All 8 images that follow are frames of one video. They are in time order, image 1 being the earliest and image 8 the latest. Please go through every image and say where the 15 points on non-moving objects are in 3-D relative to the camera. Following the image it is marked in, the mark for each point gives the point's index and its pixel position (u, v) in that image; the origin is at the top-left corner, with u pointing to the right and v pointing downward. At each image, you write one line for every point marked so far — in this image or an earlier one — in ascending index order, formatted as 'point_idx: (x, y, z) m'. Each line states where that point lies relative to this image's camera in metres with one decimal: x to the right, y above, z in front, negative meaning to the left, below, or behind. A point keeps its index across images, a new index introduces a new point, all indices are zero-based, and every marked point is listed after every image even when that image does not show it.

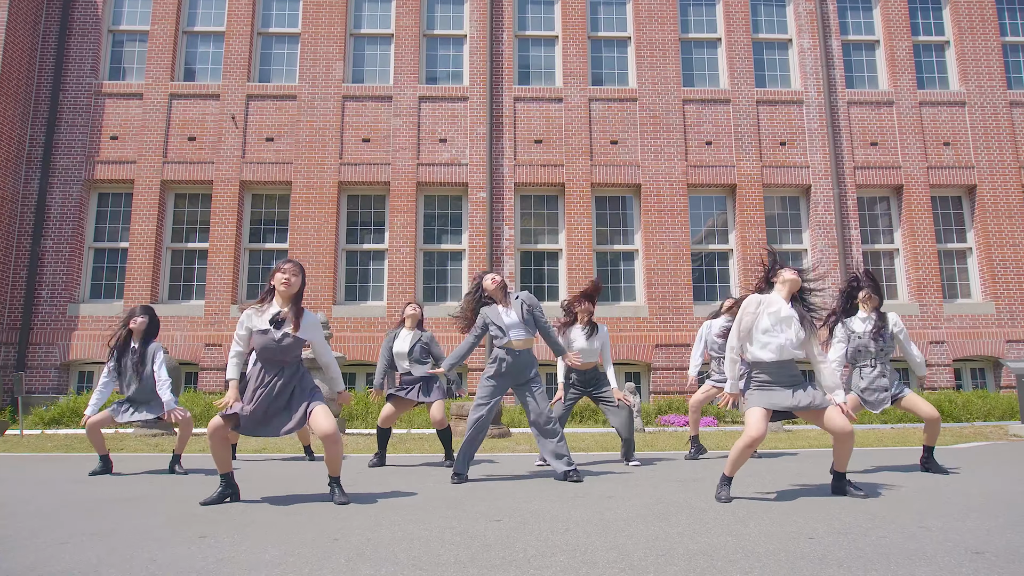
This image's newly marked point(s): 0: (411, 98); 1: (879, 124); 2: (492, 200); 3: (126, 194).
0: (-2.2, +4.2, +16.3) m
1: (+8.2, +3.7, +16.5) m
2: (-0.4, +1.9, +15.9) m
3: (-8.4, +2.0, +16.1) m
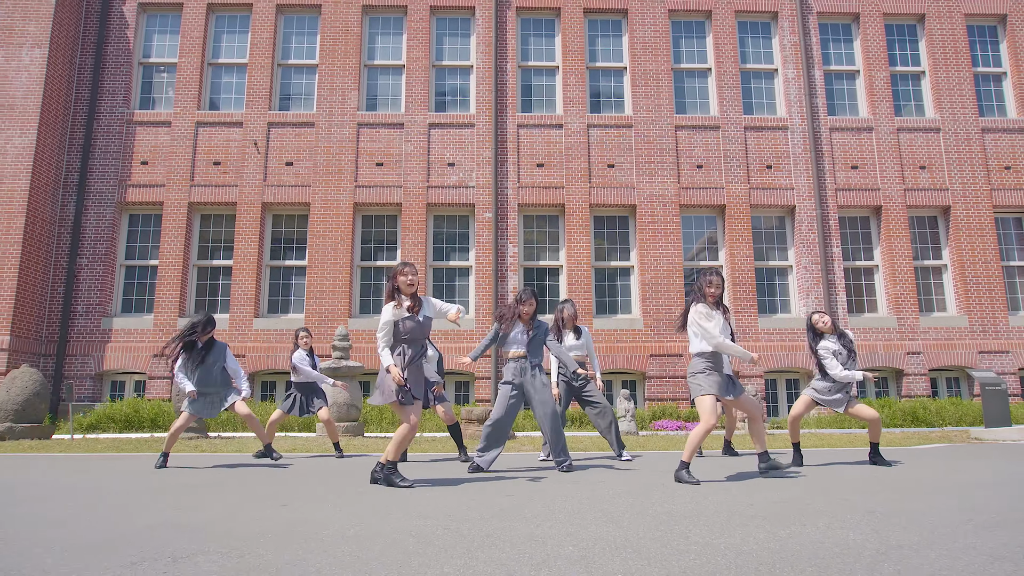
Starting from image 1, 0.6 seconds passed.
0: (-2.1, +3.9, +17.4) m
1: (+8.3, +3.3, +17.7) m
2: (-0.3, +1.6, +17.0) m
3: (-8.3, +1.7, +17.2) m
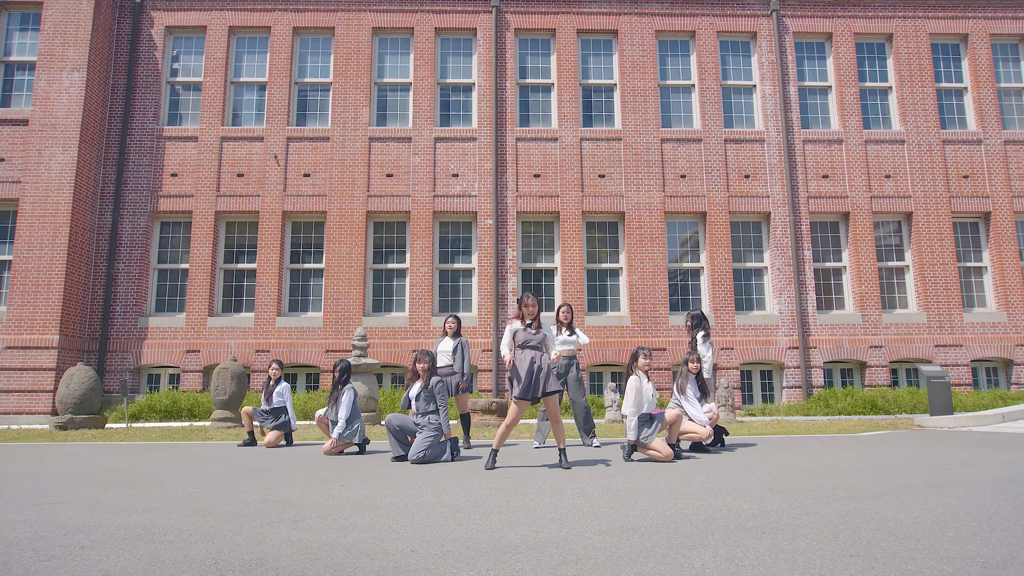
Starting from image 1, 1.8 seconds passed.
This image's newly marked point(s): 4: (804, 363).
0: (-2.2, +3.8, +19.0) m
1: (+8.3, +3.4, +19.2) m
2: (-0.4, +1.6, +18.6) m
3: (-8.3, +1.7, +18.8) m
4: (+7.2, -1.9, +18.3) m
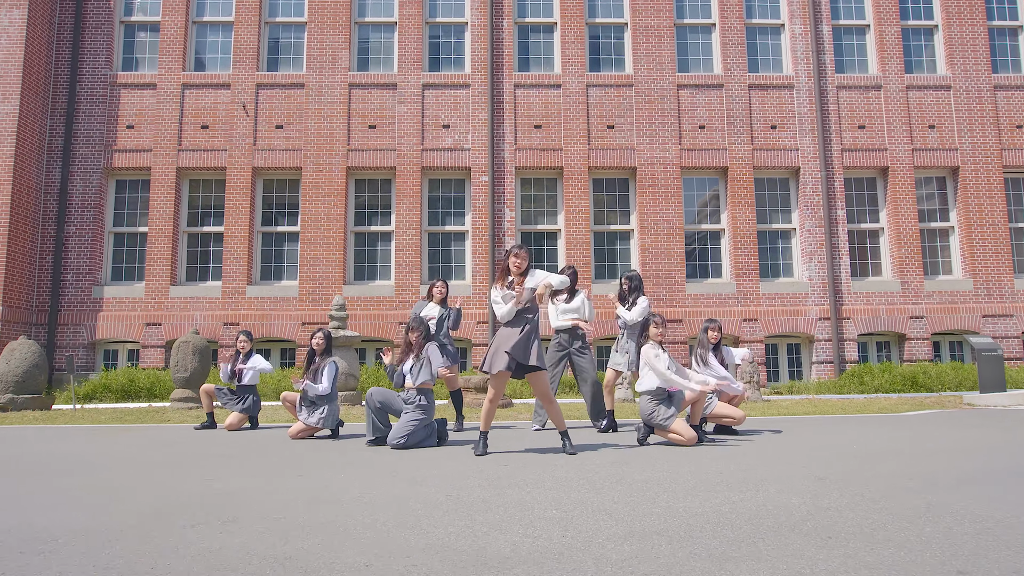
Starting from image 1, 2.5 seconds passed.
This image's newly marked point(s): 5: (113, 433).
0: (-2.2, +4.6, +16.9) m
1: (+8.2, +4.2, +17.1) m
2: (-0.4, +2.4, +16.6) m
3: (-8.4, +2.5, +16.8) m
4: (+7.2, -1.1, +16.4) m
5: (-6.6, -2.4, +12.2) m
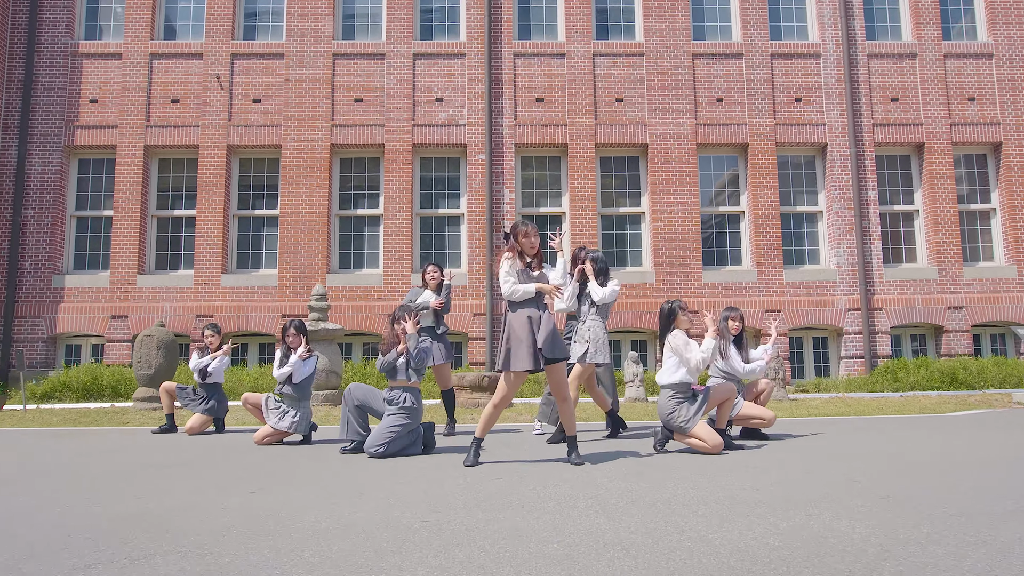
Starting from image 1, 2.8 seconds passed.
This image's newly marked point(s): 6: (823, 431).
0: (-2.2, +4.9, +15.4) m
1: (+8.2, +4.5, +15.6) m
2: (-0.4, +2.6, +15.1) m
3: (-8.4, +2.7, +15.4) m
4: (+7.2, -0.8, +14.9) m
5: (-6.6, -2.2, +10.8) m
6: (+4.2, -1.9, +10.0) m
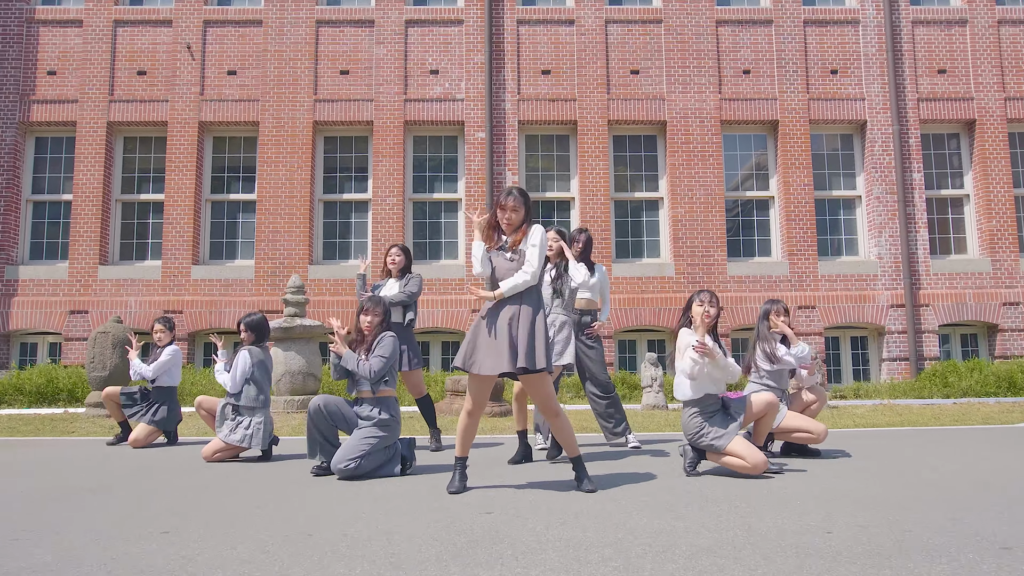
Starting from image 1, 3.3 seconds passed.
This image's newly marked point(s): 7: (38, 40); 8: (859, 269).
0: (-2.2, +5.0, +13.9) m
1: (+8.3, +4.6, +14.0) m
2: (-0.4, +2.7, +13.6) m
3: (-8.3, +2.8, +13.9) m
4: (+7.2, -0.7, +13.3) m
5: (-6.6, -2.1, +9.3) m
6: (+4.2, -1.8, +8.4) m
7: (-8.8, +4.6, +13.7) m
8: (+6.4, +0.4, +13.6) m
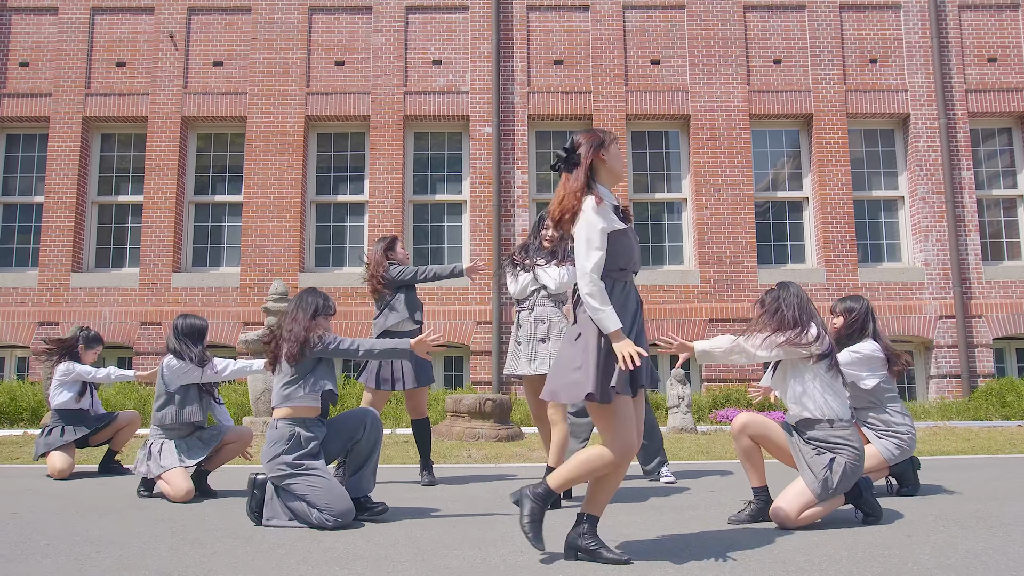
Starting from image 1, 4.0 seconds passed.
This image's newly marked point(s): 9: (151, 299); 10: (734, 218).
0: (-2.0, +4.8, +12.8) m
1: (+8.4, +4.4, +12.8) m
2: (-0.2, +2.6, +12.5) m
3: (-8.2, +2.7, +12.9) m
4: (+7.4, -0.8, +12.1) m
5: (-6.5, -2.2, +8.2) m
6: (+4.3, -1.9, +7.2) m
7: (-8.6, +4.4, +12.7) m
8: (+6.6, +0.2, +12.4) m
9: (-5.9, -0.2, +12.1) m
10: (+3.7, +1.2, +12.3) m
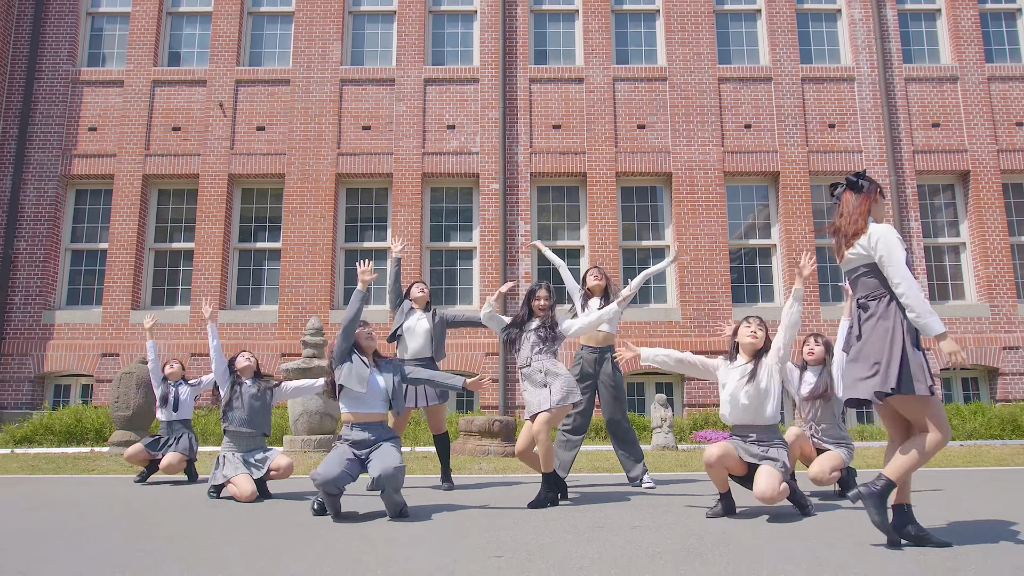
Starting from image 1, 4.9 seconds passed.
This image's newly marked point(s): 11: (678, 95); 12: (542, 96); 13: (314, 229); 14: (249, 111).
0: (-1.9, +4.1, +14.7) m
1: (+8.5, +3.7, +14.7) m
2: (-0.1, +1.9, +14.3) m
3: (-8.1, +2.0, +14.7) m
4: (+7.5, -1.5, +13.7) m
5: (-6.4, -2.7, +9.8) m
6: (+4.4, -2.3, +8.8) m
7: (-8.5, +3.7, +14.6) m
8: (+6.6, -0.5, +14.1) m
9: (-5.8, -0.8, +13.8) m
10: (+3.8, +0.5, +14.1) m
11: (+3.3, +3.8, +14.7) m
12: (+0.6, +3.8, +14.7) m
13: (-3.8, +1.1, +14.2) m
14: (-5.2, +3.5, +14.6) m
